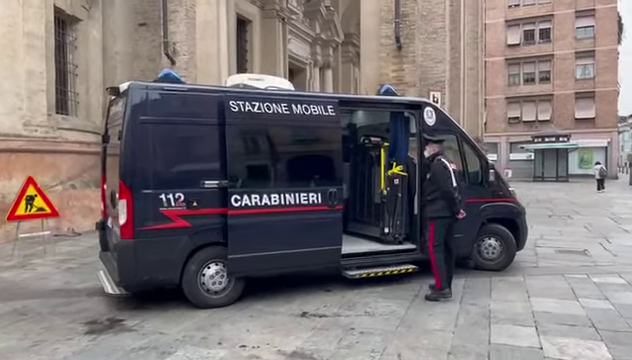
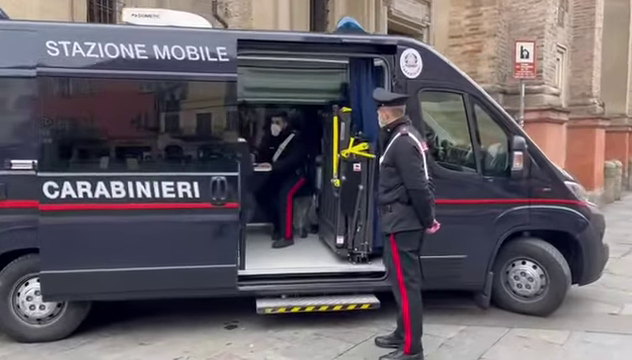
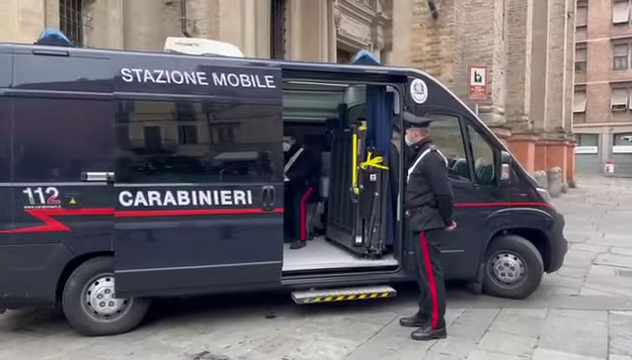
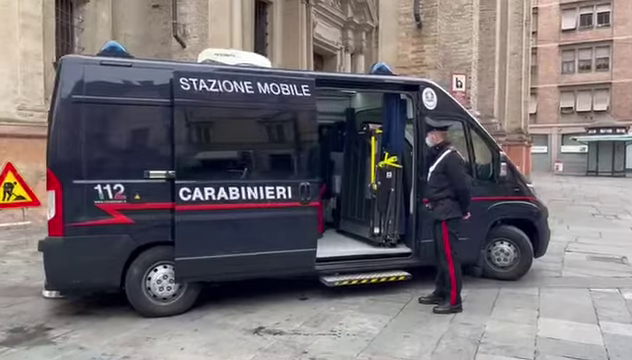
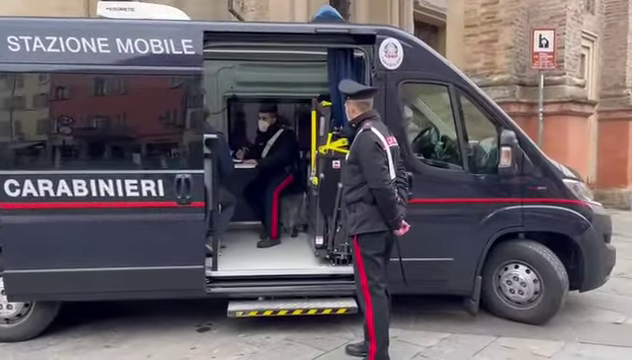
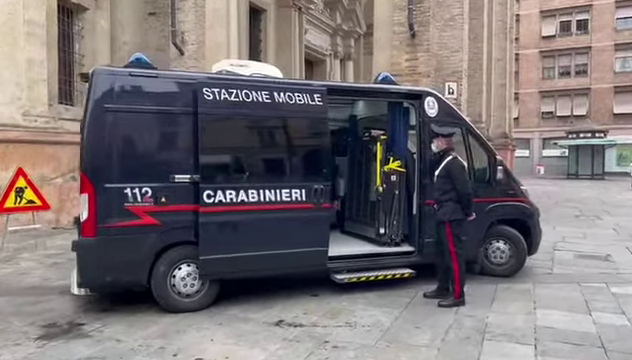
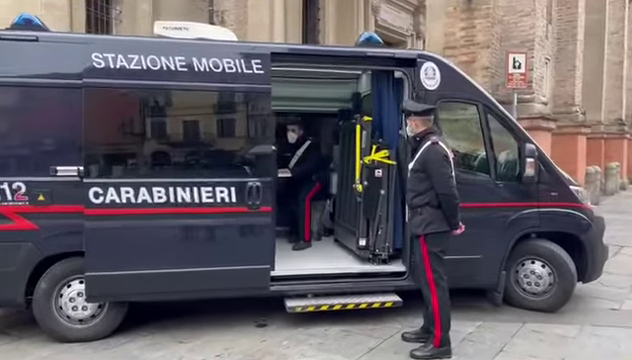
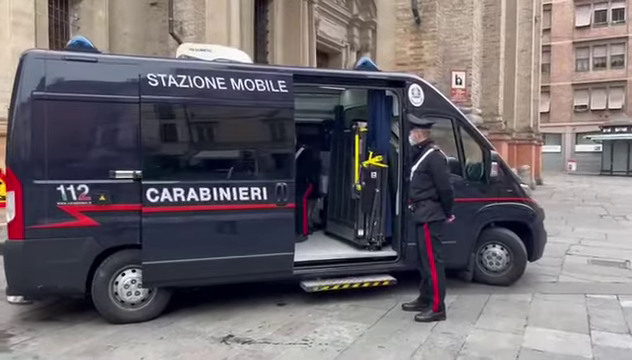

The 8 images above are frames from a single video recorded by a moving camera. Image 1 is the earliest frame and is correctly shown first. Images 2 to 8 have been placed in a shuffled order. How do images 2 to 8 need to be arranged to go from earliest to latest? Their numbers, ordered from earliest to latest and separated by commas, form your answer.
6, 4, 8, 3, 7, 2, 5
